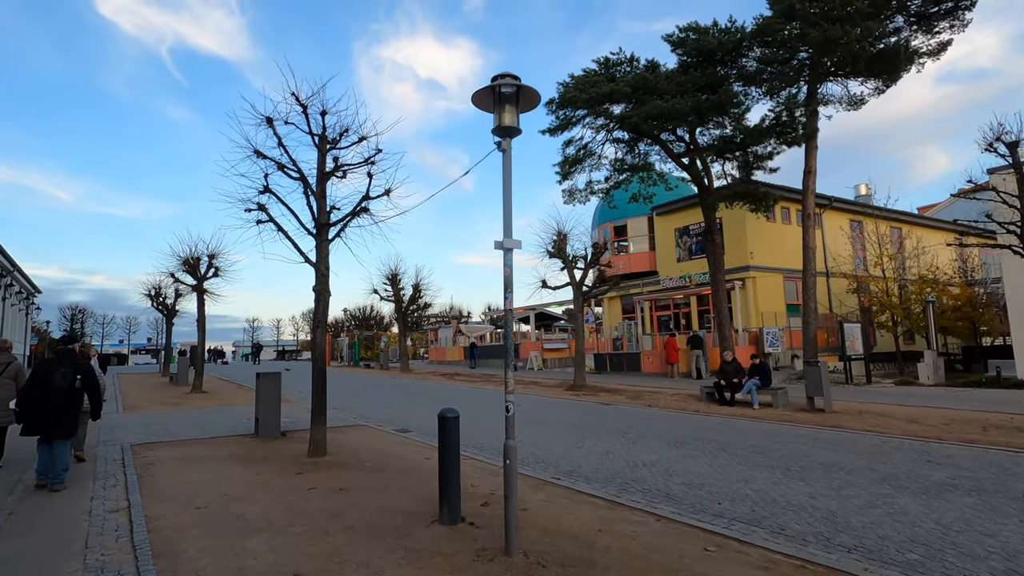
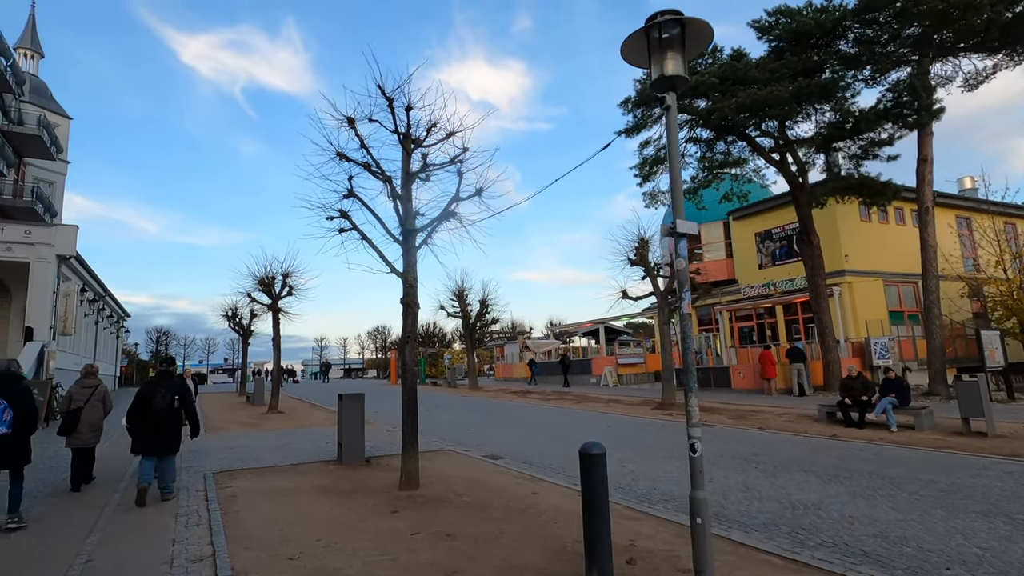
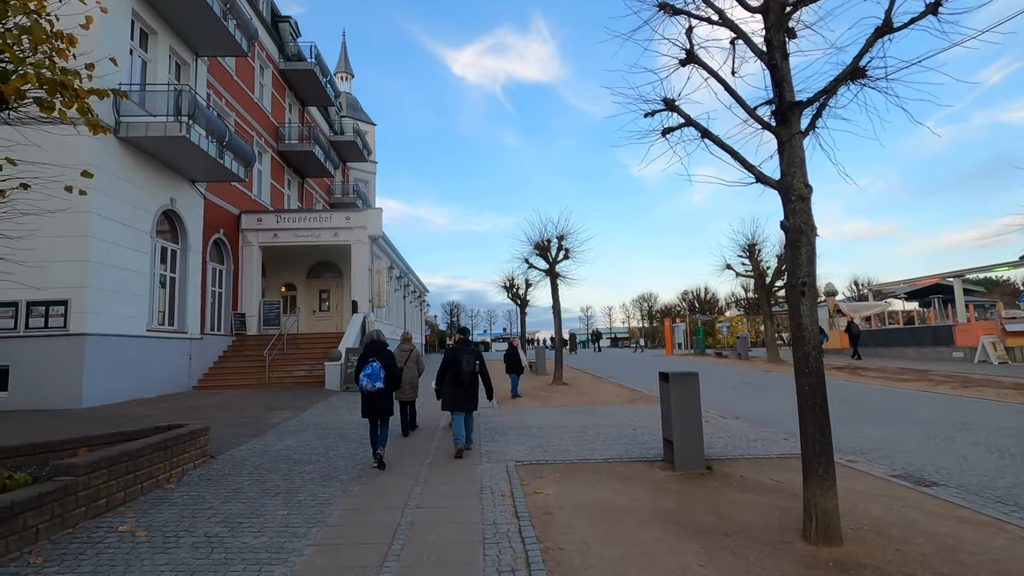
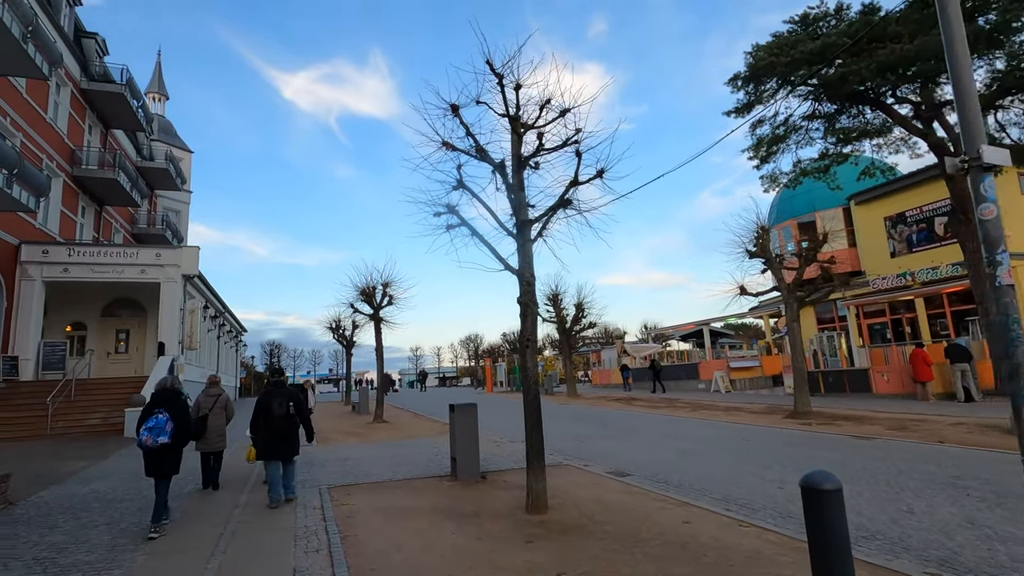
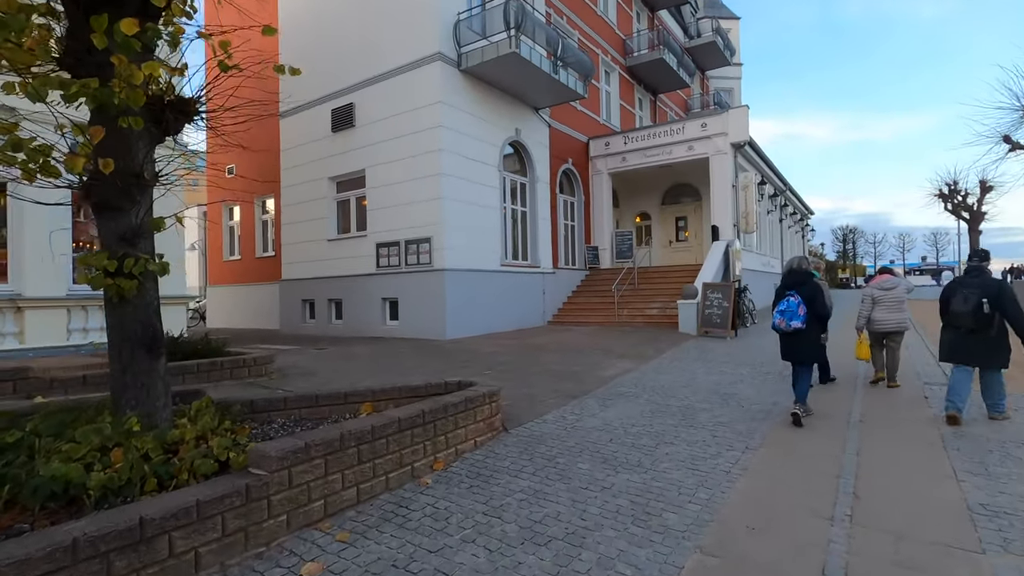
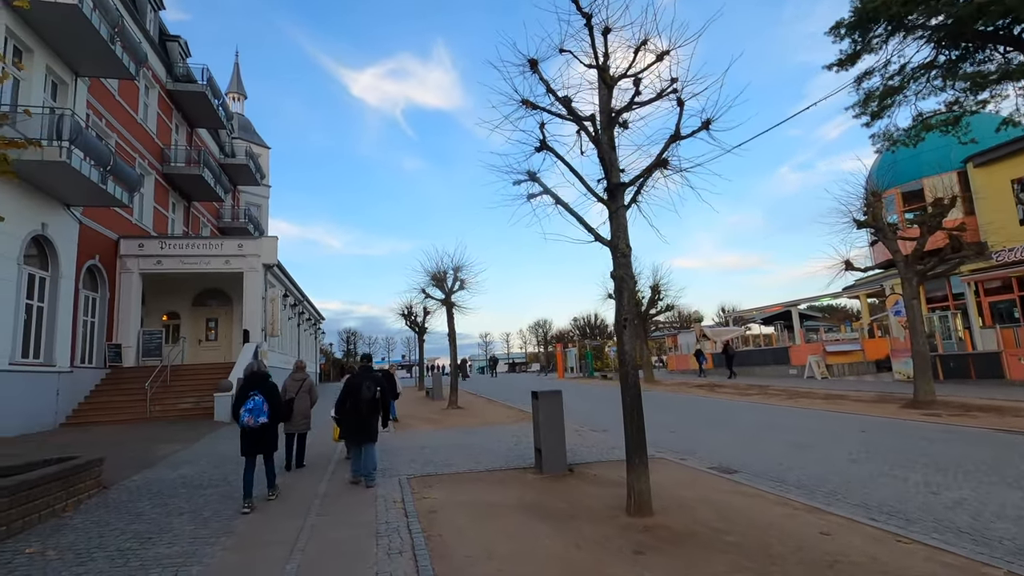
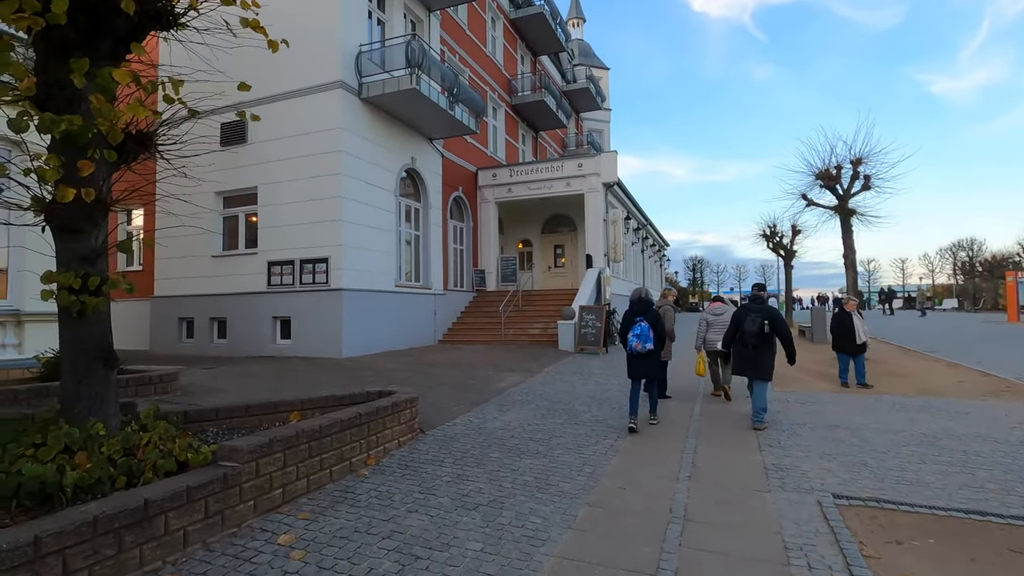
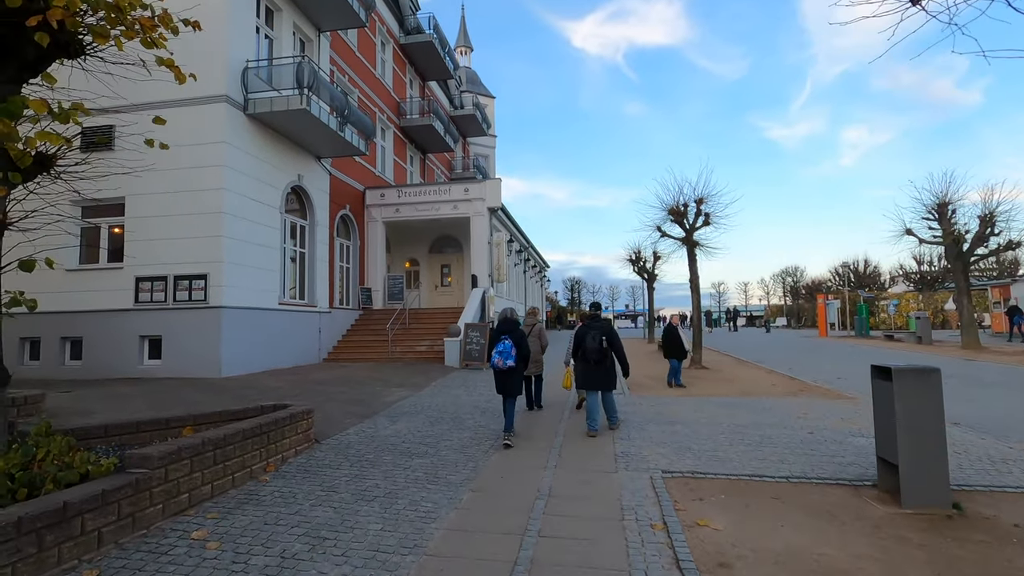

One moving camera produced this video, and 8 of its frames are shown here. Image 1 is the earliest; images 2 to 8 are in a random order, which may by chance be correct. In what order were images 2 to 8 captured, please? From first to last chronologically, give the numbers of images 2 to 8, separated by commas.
2, 4, 6, 3, 8, 7, 5
